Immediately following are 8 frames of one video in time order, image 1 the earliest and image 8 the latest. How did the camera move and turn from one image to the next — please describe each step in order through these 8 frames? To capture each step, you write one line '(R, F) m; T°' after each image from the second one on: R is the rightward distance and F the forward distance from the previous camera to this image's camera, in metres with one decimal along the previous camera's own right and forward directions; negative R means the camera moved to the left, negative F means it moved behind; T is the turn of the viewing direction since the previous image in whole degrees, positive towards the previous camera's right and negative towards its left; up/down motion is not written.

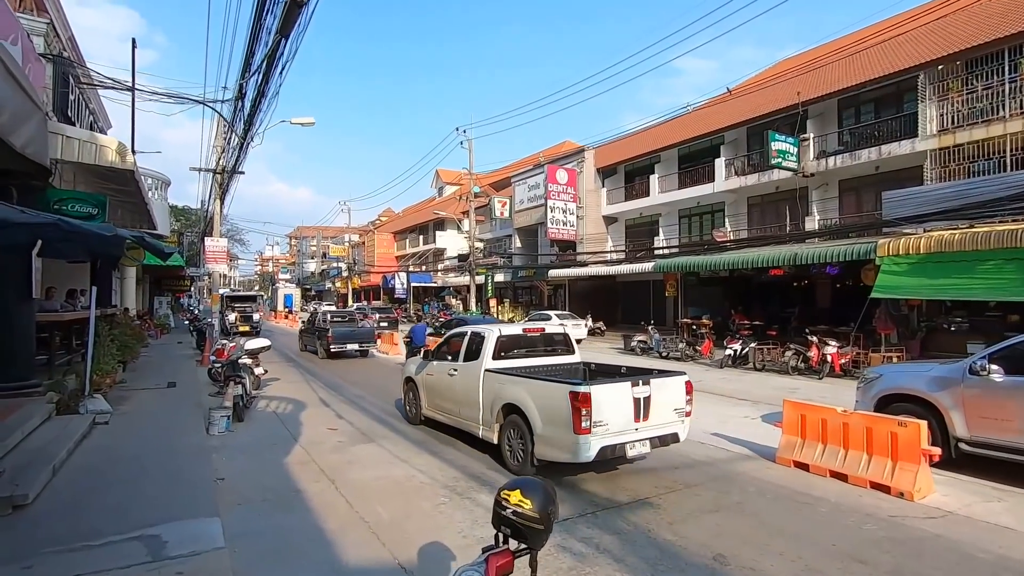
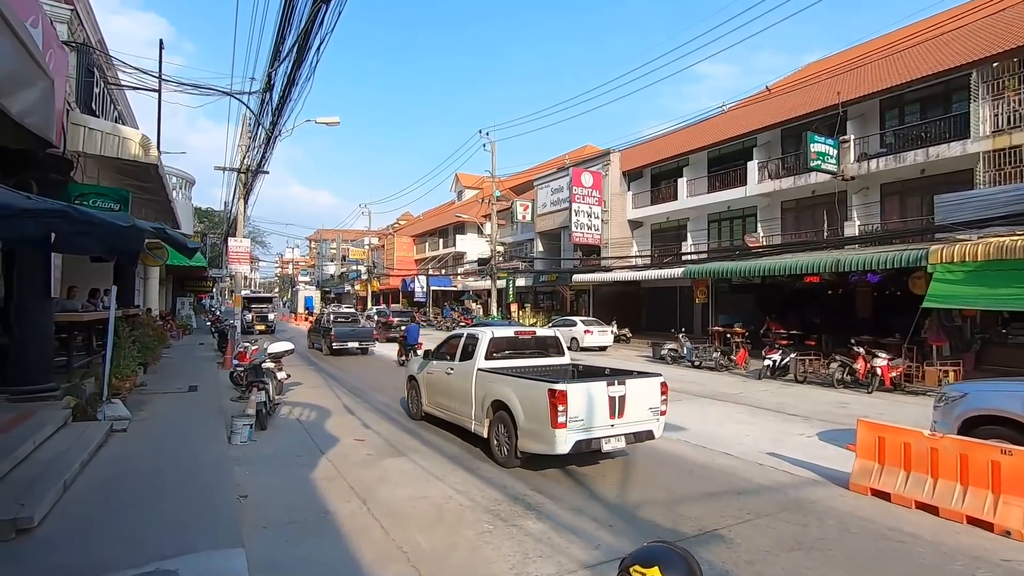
(-0.4, +0.6) m; -2°
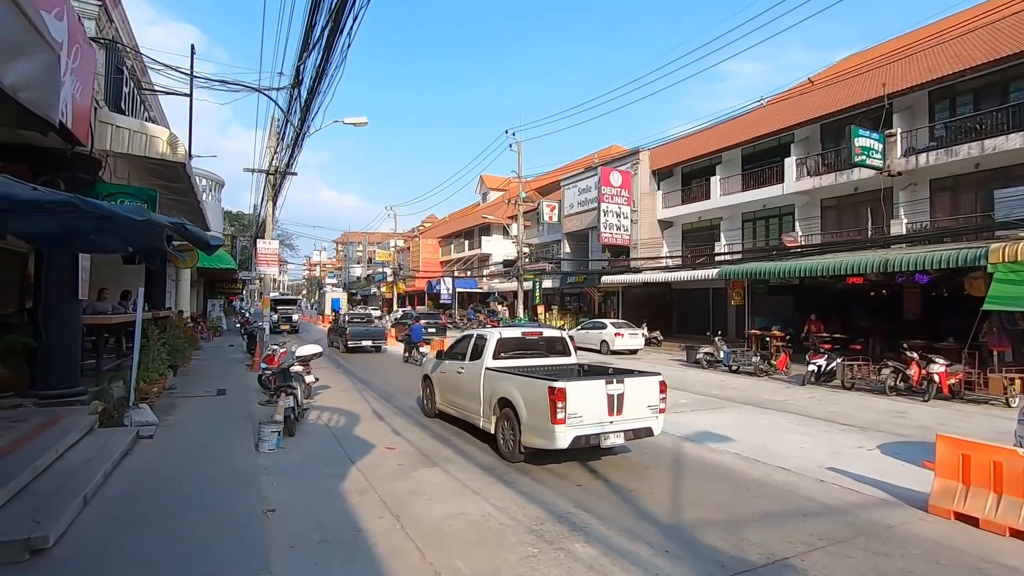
(-0.2, +0.5) m; -3°
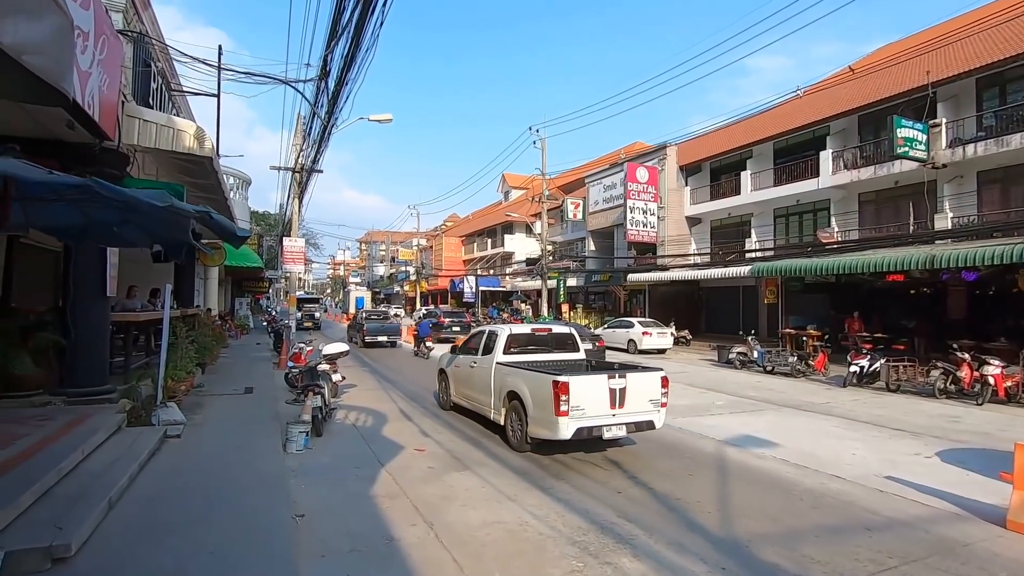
(-0.2, +0.3) m; -2°
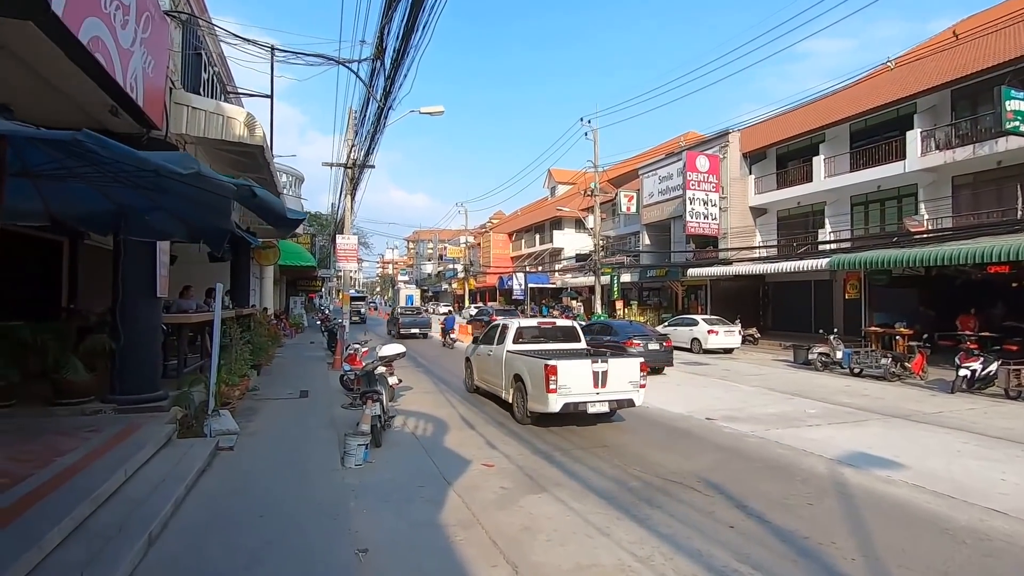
(-0.4, +0.9) m; -5°
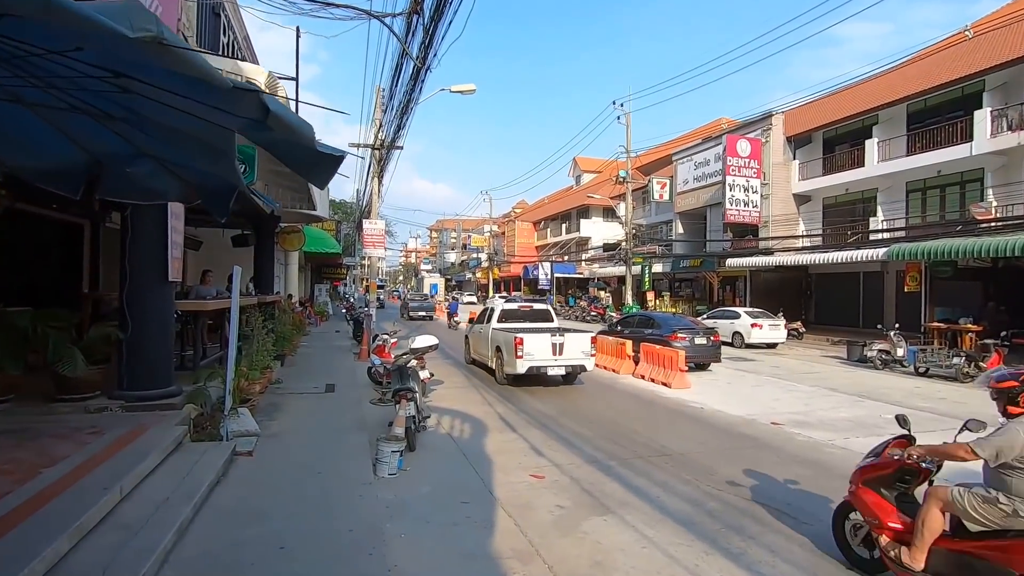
(-0.4, +1.0) m; -2°
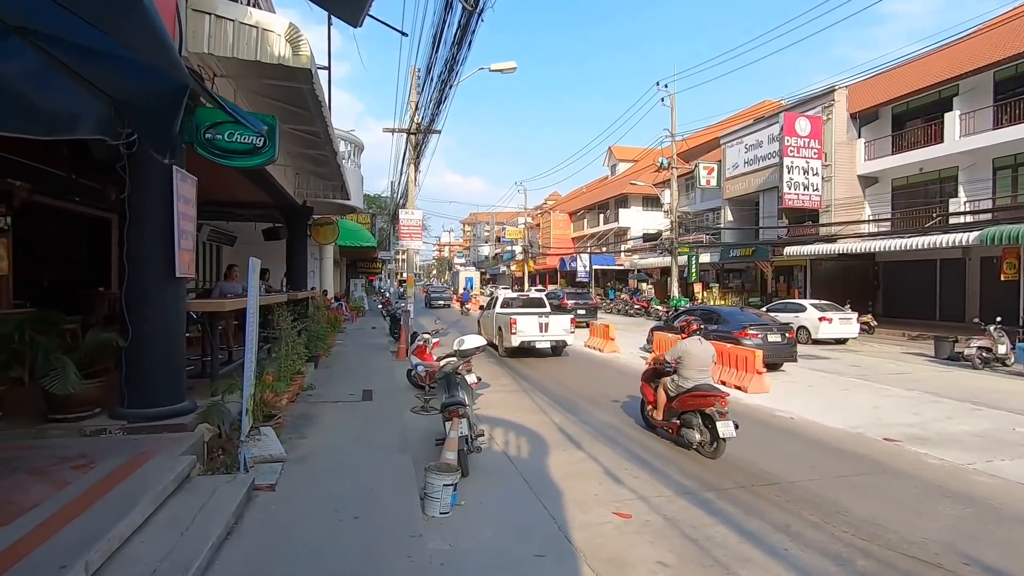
(-0.4, +1.3) m; -3°
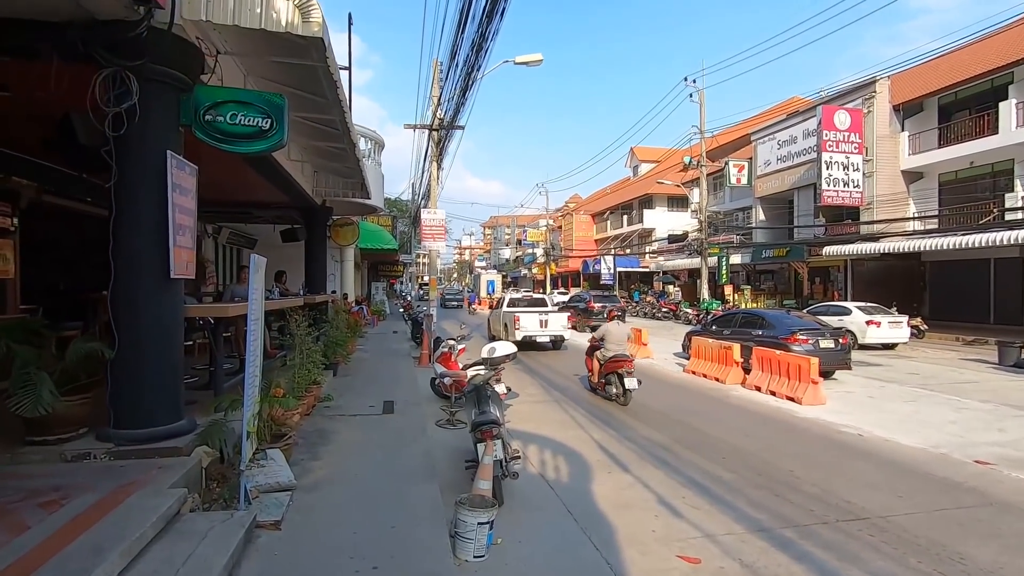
(-0.2, +0.8) m; -2°
